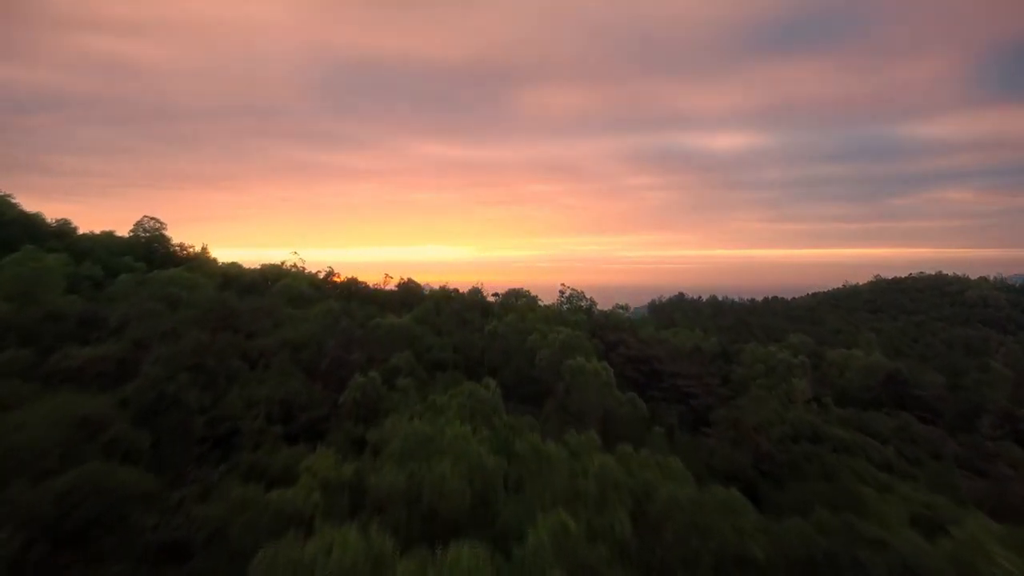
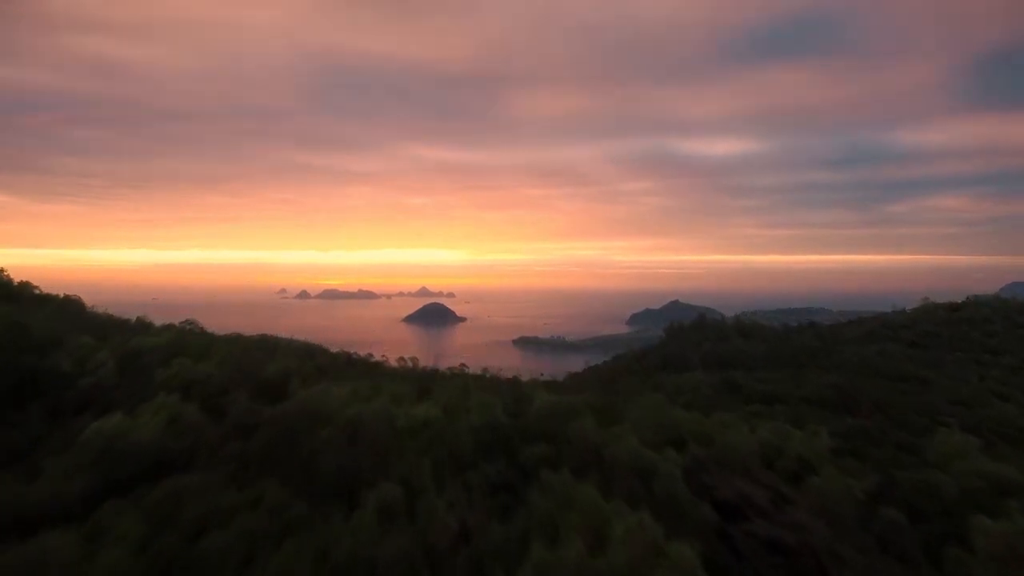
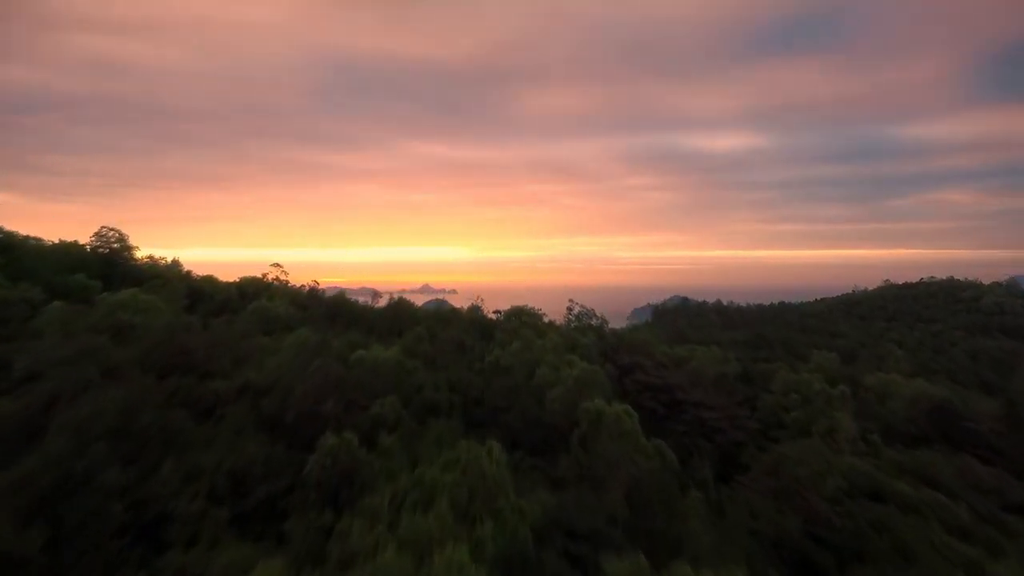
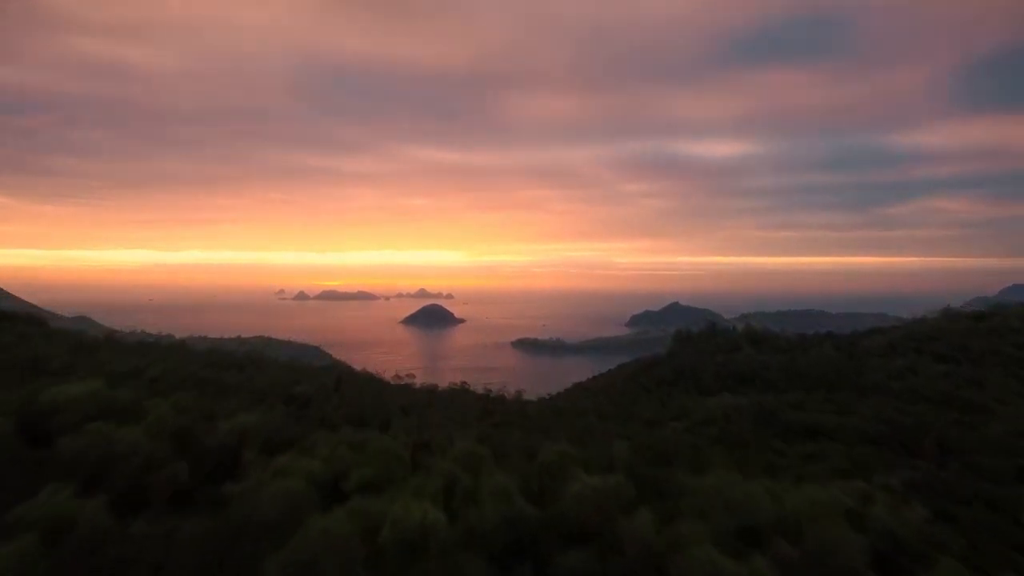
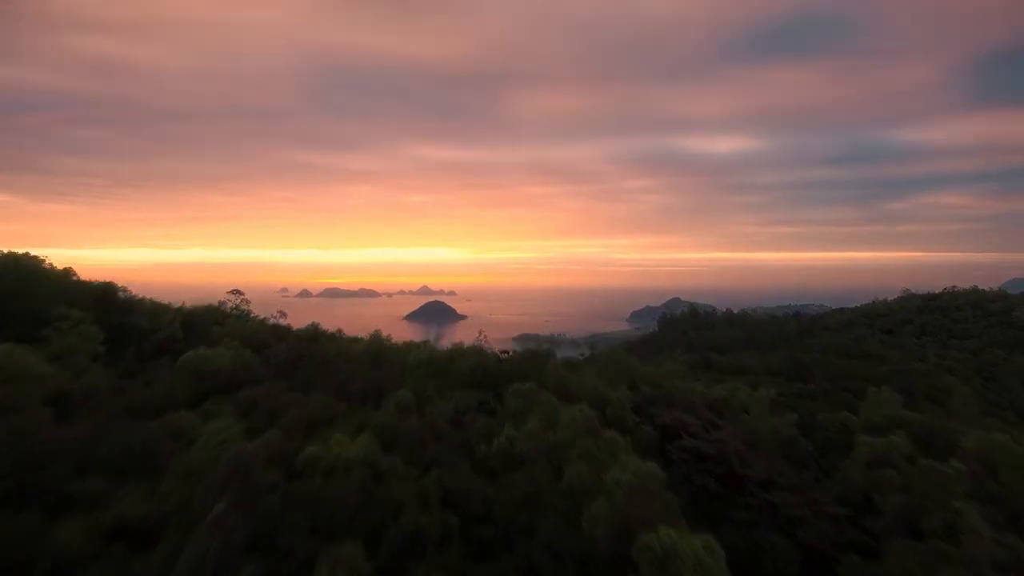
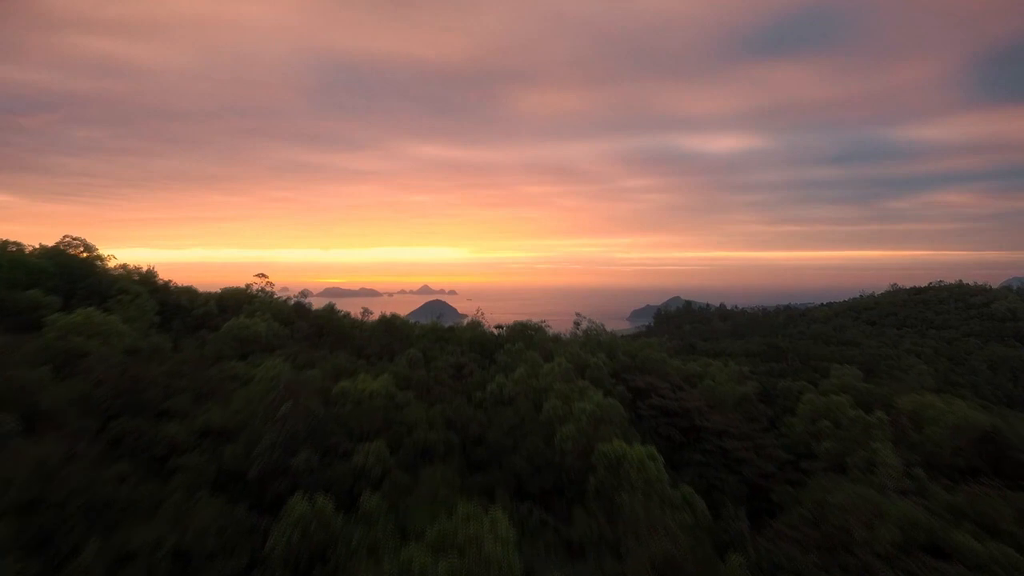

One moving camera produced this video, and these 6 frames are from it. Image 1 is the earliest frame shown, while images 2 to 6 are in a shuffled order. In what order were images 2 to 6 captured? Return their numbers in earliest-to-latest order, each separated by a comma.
3, 6, 5, 2, 4
